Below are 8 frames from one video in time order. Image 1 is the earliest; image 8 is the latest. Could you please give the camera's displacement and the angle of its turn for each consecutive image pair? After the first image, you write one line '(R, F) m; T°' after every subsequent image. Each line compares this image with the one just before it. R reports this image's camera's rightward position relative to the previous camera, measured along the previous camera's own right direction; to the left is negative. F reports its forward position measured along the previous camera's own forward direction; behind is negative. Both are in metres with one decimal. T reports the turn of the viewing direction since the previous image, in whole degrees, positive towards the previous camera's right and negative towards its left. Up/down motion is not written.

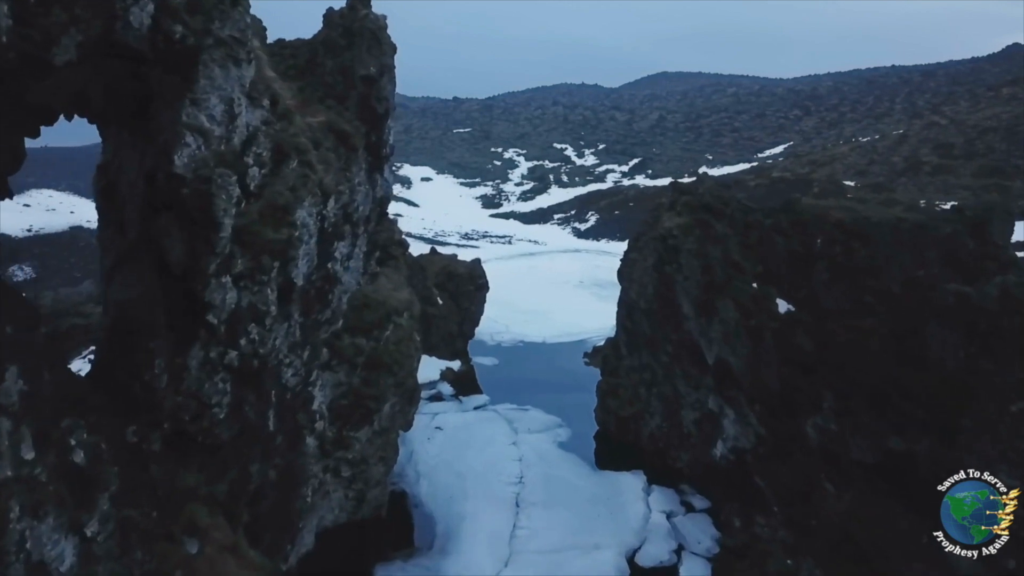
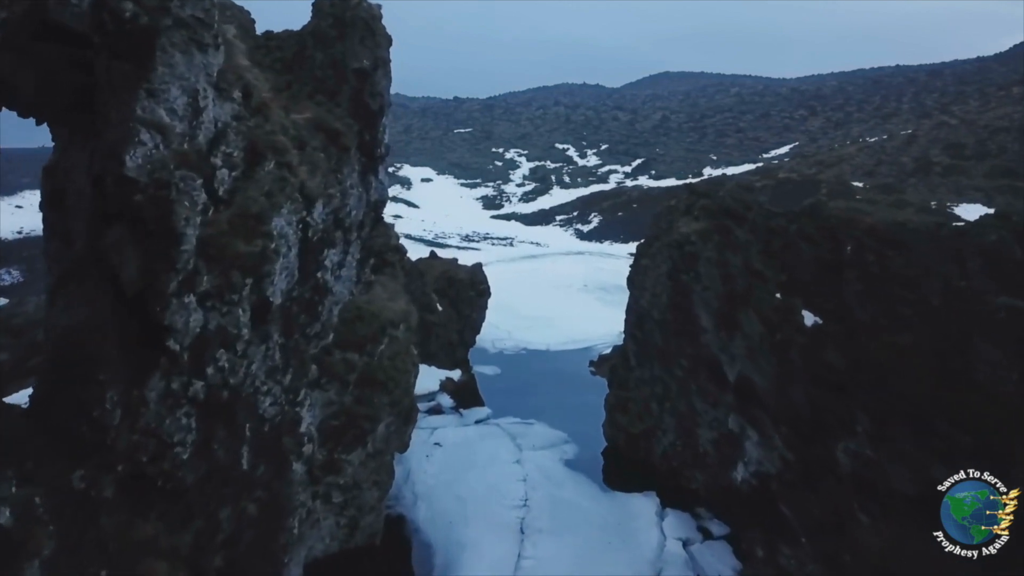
(-0.1, +1.3) m; 0°
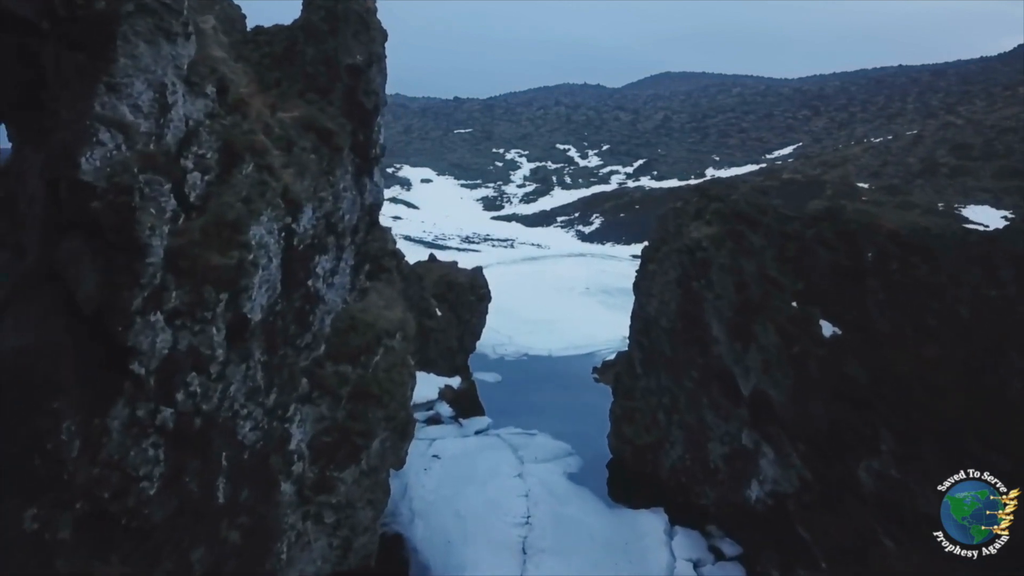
(0.0, +0.8) m; 0°
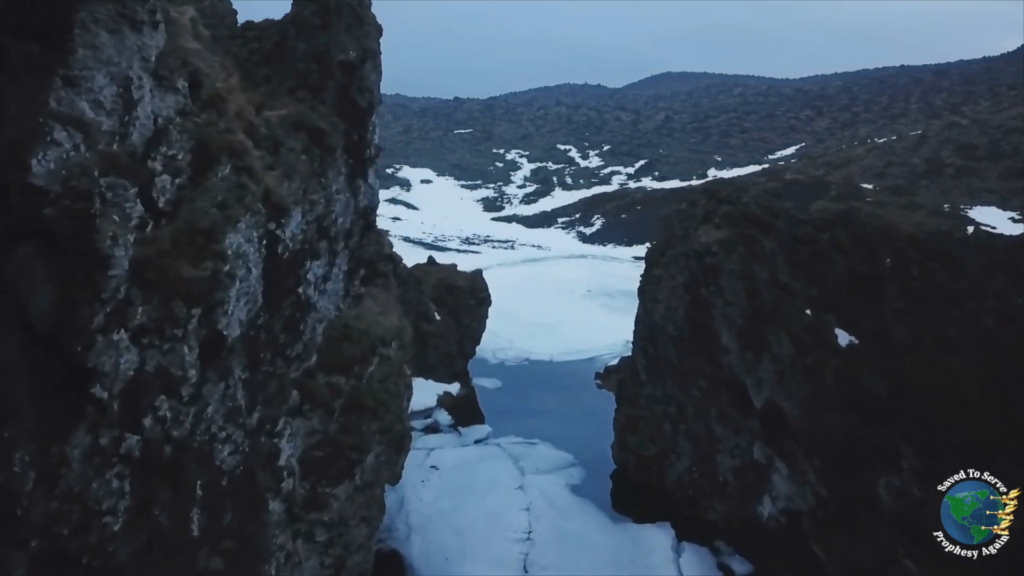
(0.0, +0.7) m; 0°
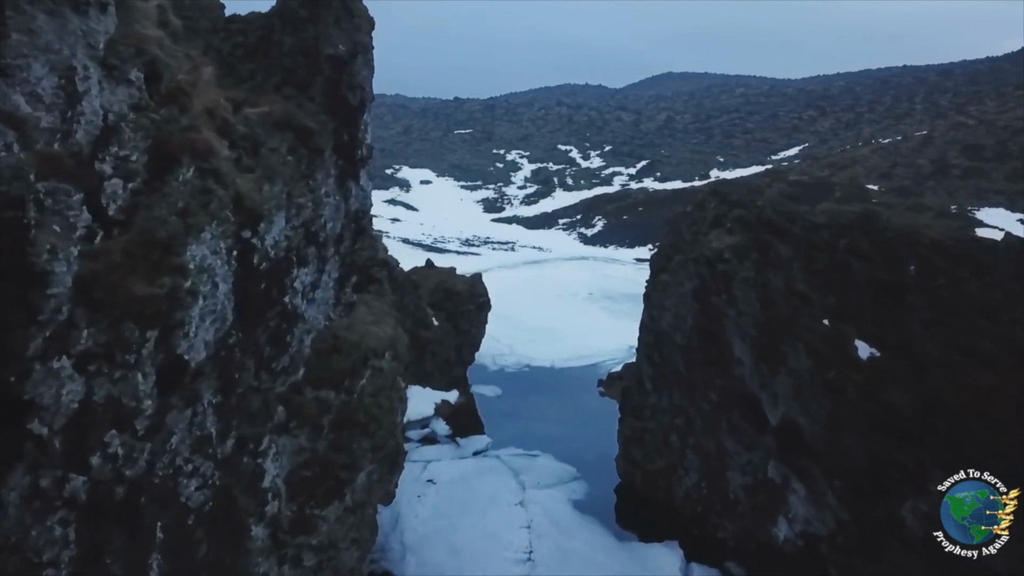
(0.0, +0.9) m; 0°
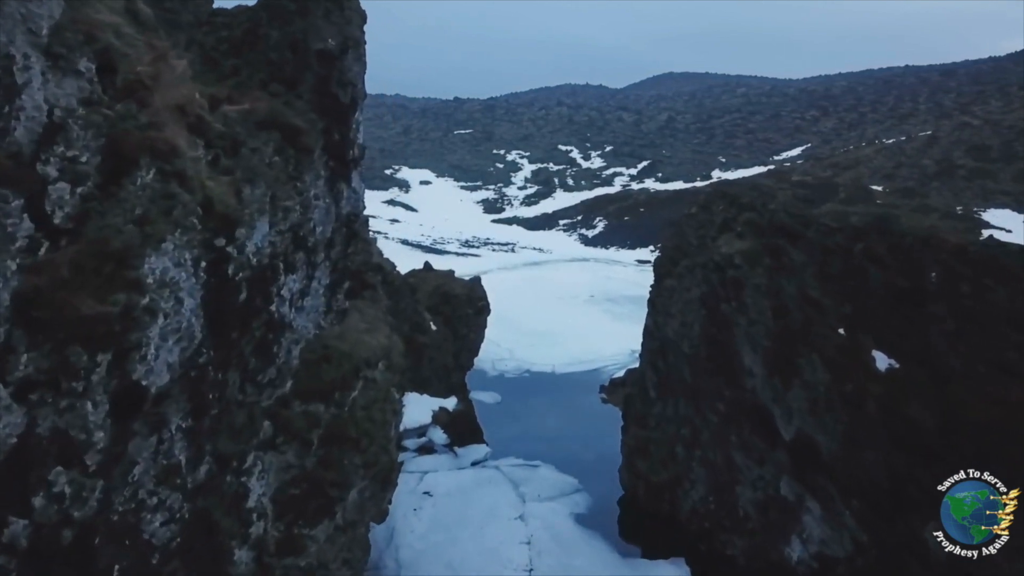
(0.0, +0.7) m; 0°
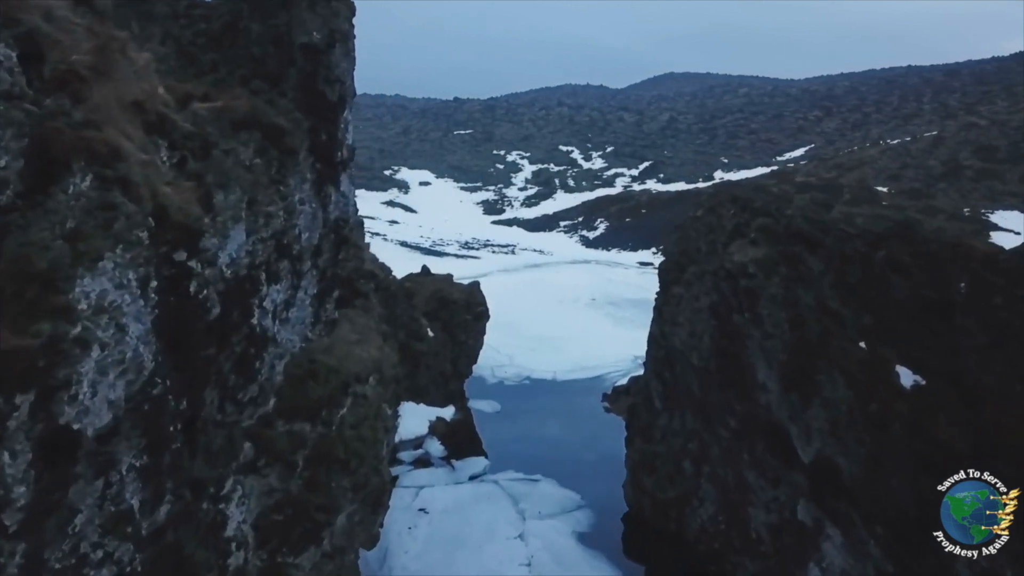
(0.0, +0.8) m; 0°
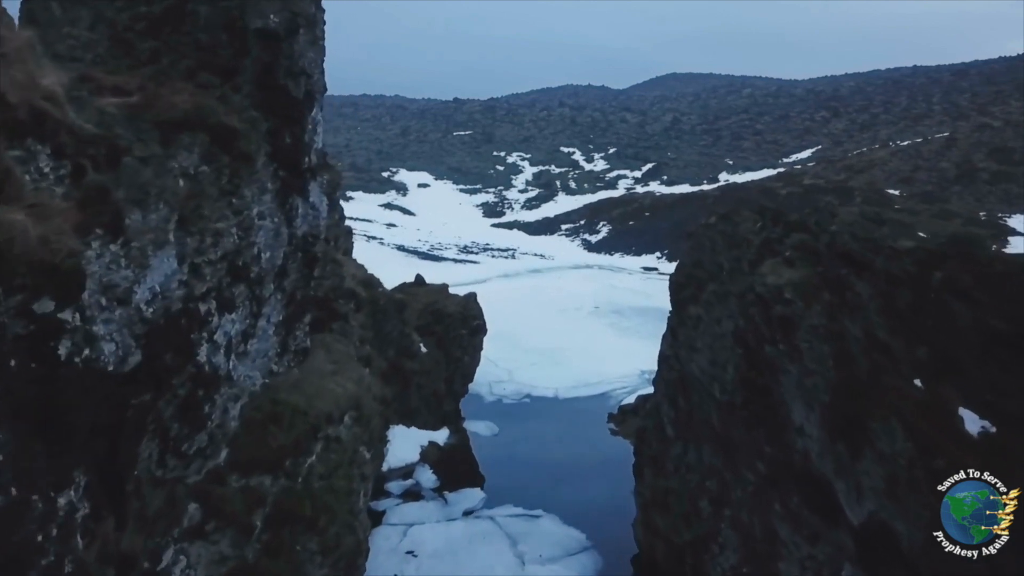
(+0.1, +1.8) m; 0°
